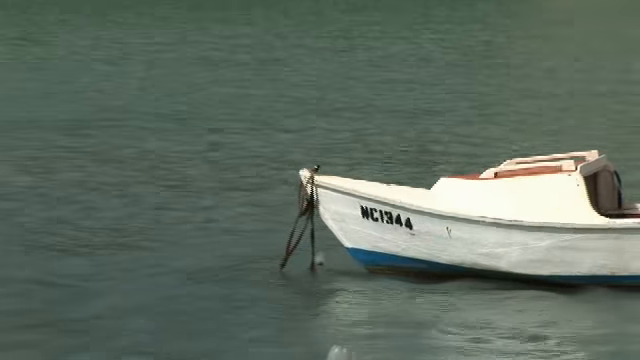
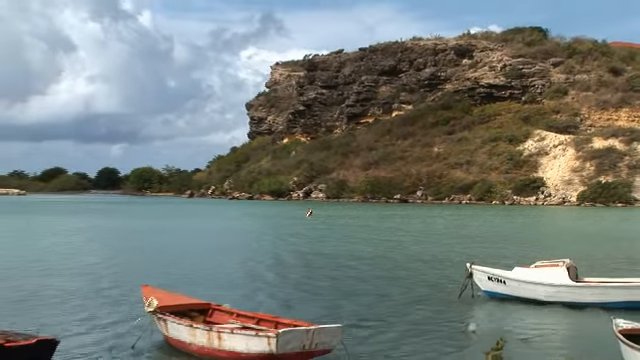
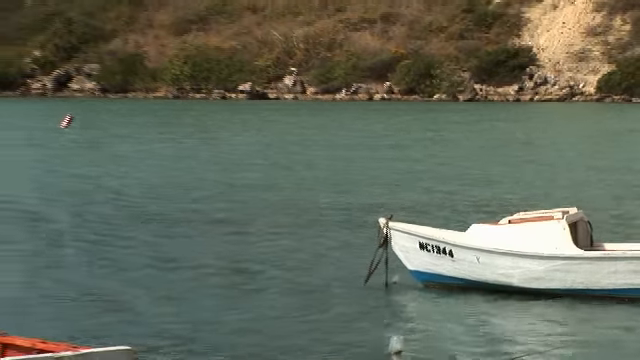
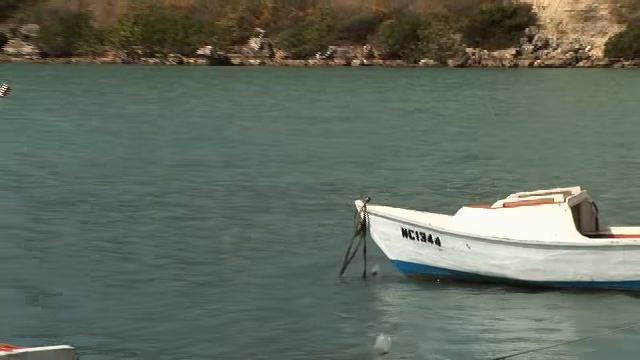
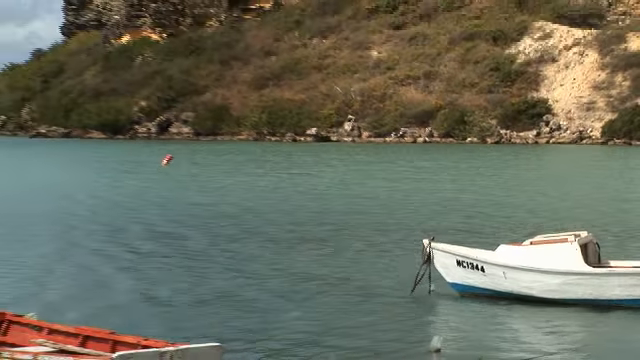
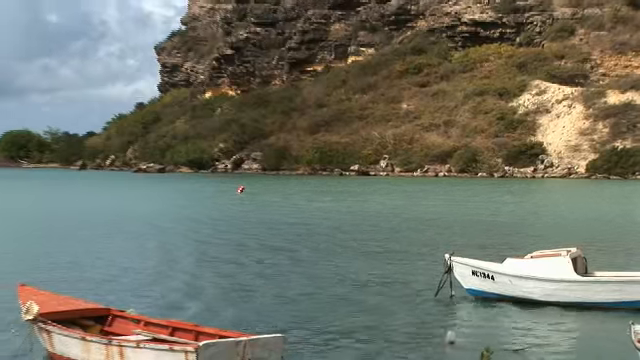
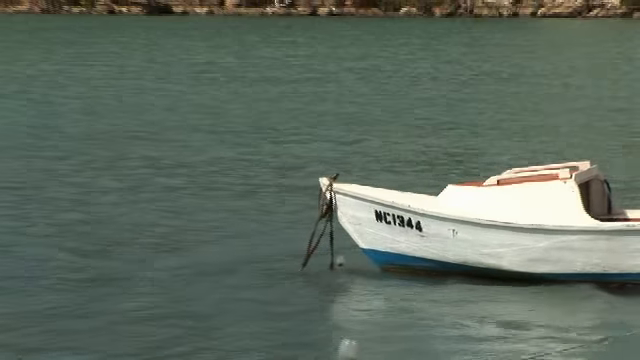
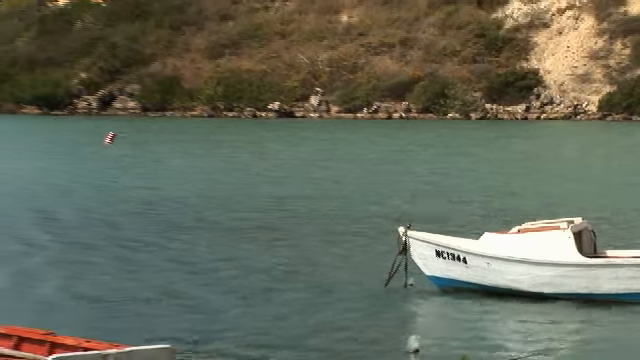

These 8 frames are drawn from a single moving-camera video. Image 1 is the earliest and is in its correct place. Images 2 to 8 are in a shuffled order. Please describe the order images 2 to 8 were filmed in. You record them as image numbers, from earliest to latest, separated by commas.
7, 4, 3, 8, 5, 6, 2
